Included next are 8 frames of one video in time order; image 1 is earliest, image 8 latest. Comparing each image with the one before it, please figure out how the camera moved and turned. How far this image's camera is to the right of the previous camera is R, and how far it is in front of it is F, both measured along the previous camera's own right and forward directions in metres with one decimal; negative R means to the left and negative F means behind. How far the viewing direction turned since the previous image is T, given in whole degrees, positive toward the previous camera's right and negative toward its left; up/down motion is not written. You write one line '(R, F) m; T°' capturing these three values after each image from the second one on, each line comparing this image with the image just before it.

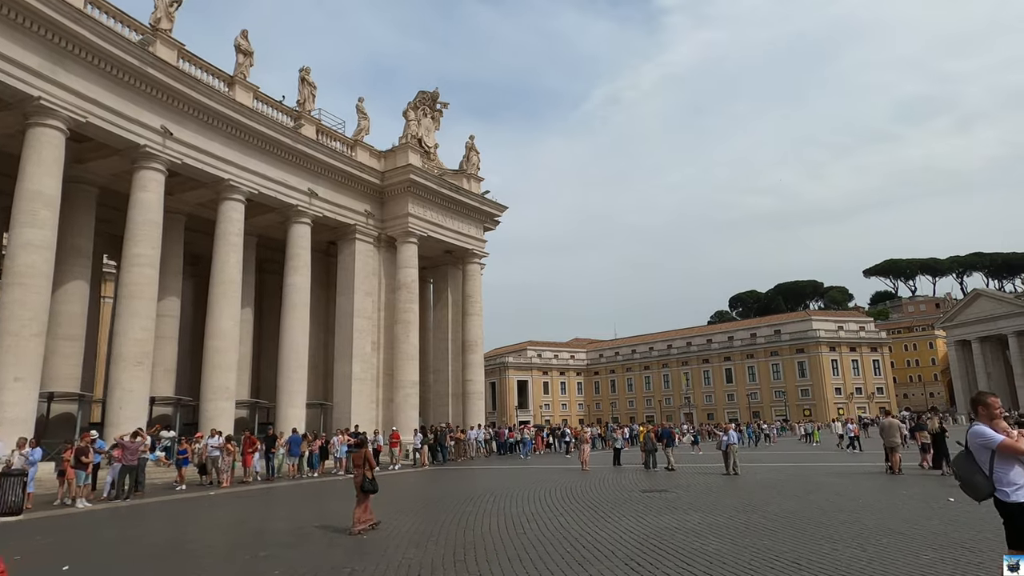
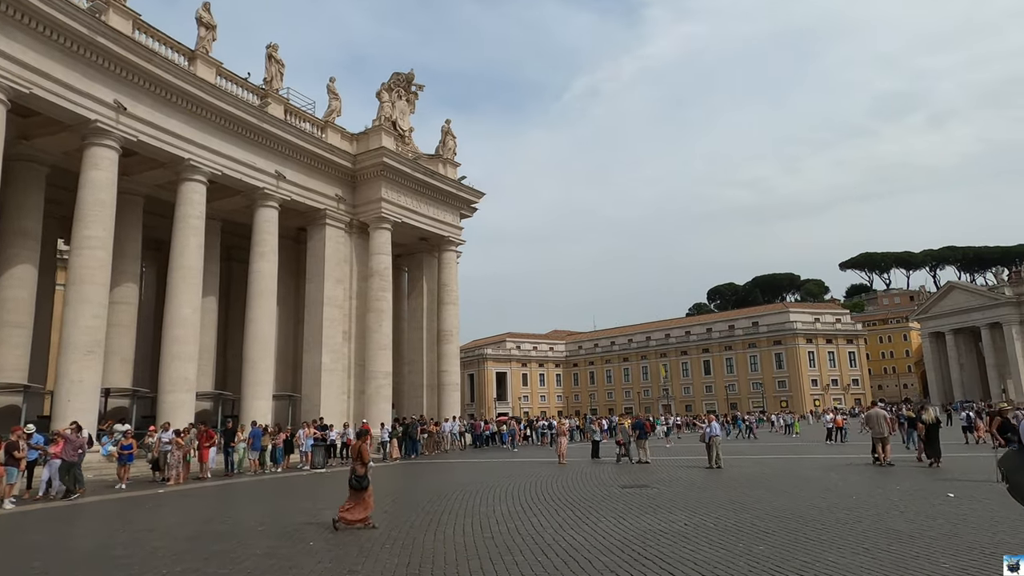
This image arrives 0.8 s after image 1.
(+0.1, +0.8) m; +2°
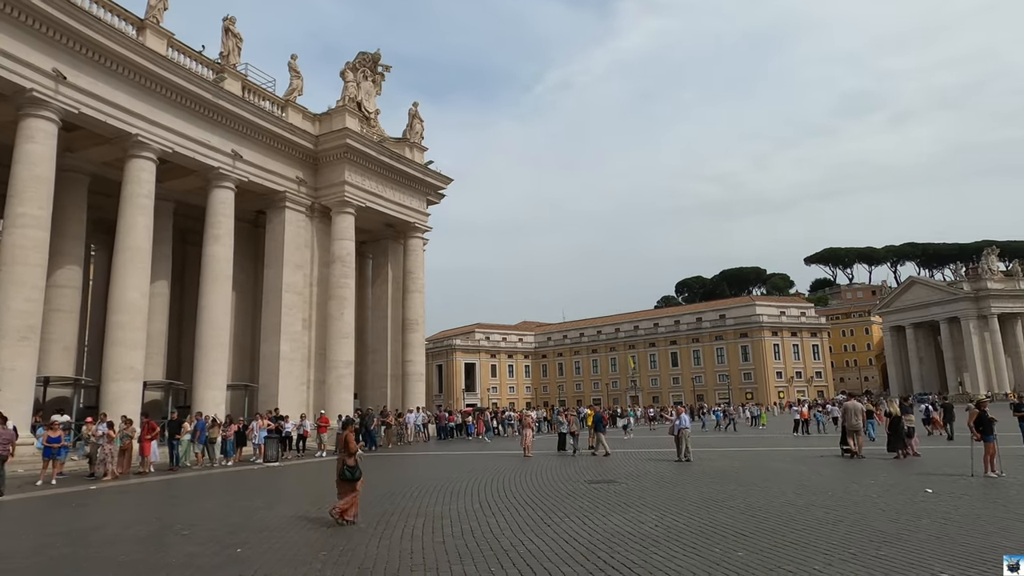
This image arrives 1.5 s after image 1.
(+0.1, +0.7) m; +3°
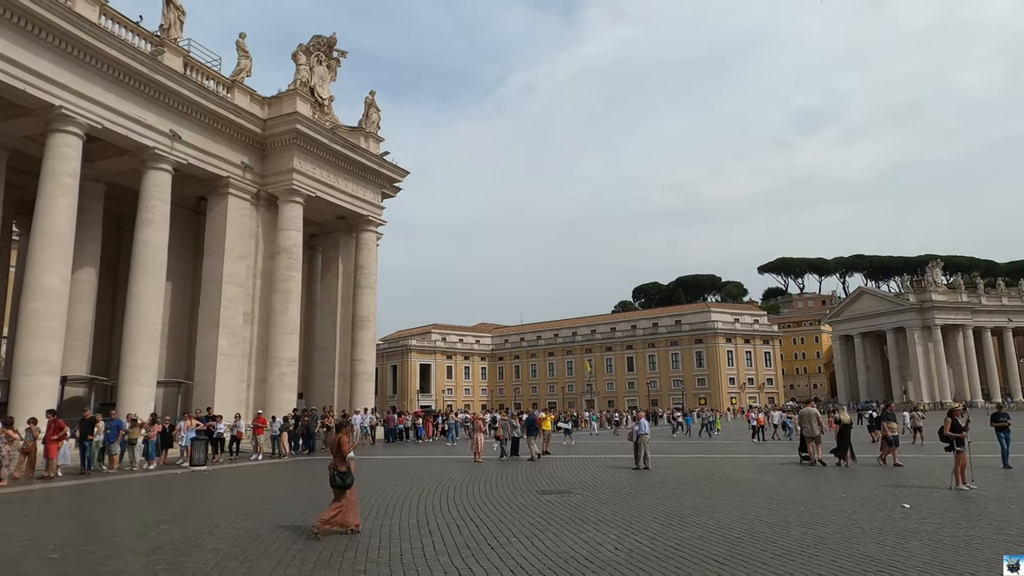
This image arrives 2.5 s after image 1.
(+0.1, +0.9) m; +4°
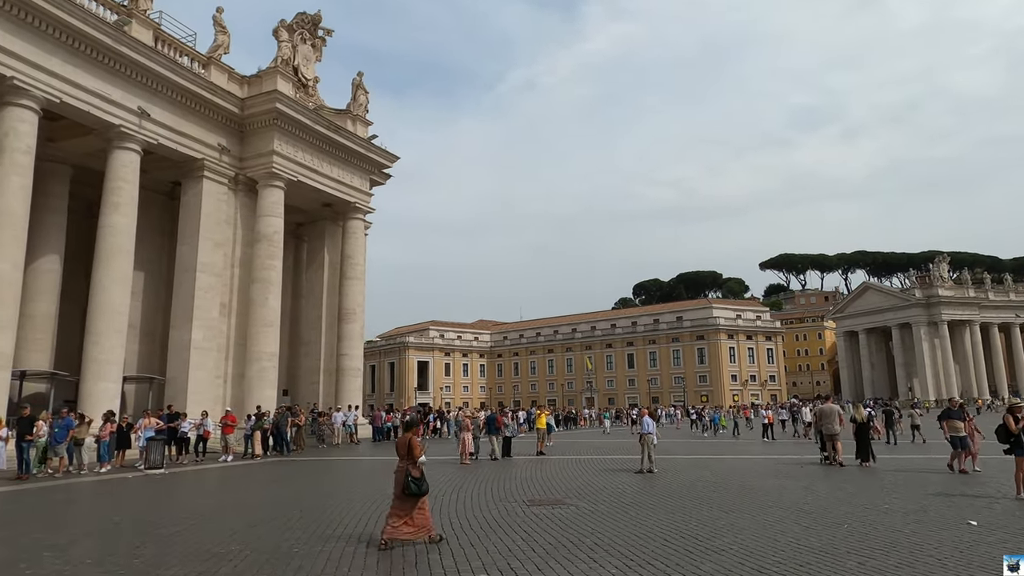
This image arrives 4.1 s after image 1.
(+0.2, +1.5) m; 0°
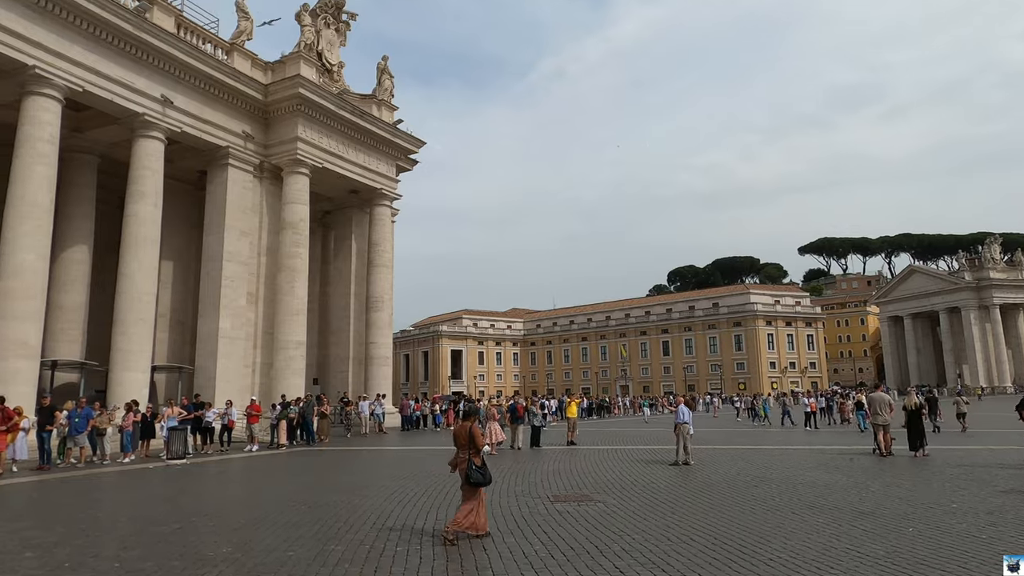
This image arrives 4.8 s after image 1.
(+0.1, +0.6) m; -3°
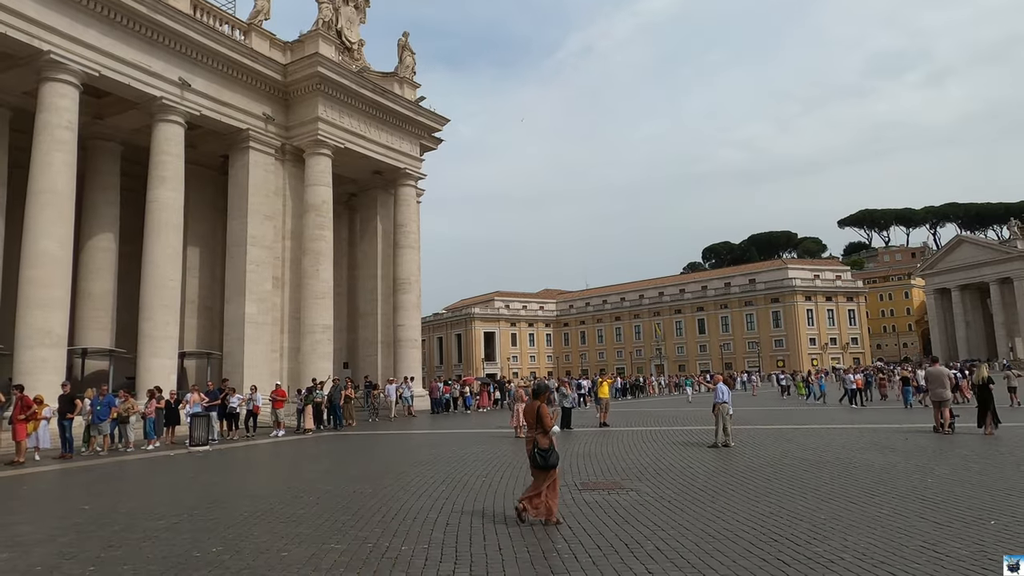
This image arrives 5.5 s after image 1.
(+0.1, +0.7) m; -3°
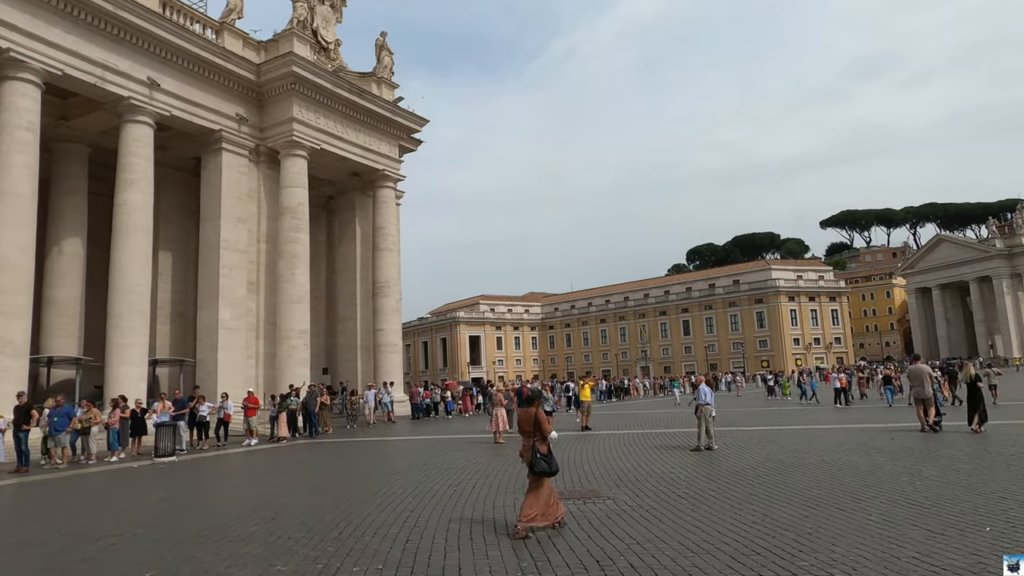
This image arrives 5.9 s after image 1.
(+0.2, +0.4) m; +1°
